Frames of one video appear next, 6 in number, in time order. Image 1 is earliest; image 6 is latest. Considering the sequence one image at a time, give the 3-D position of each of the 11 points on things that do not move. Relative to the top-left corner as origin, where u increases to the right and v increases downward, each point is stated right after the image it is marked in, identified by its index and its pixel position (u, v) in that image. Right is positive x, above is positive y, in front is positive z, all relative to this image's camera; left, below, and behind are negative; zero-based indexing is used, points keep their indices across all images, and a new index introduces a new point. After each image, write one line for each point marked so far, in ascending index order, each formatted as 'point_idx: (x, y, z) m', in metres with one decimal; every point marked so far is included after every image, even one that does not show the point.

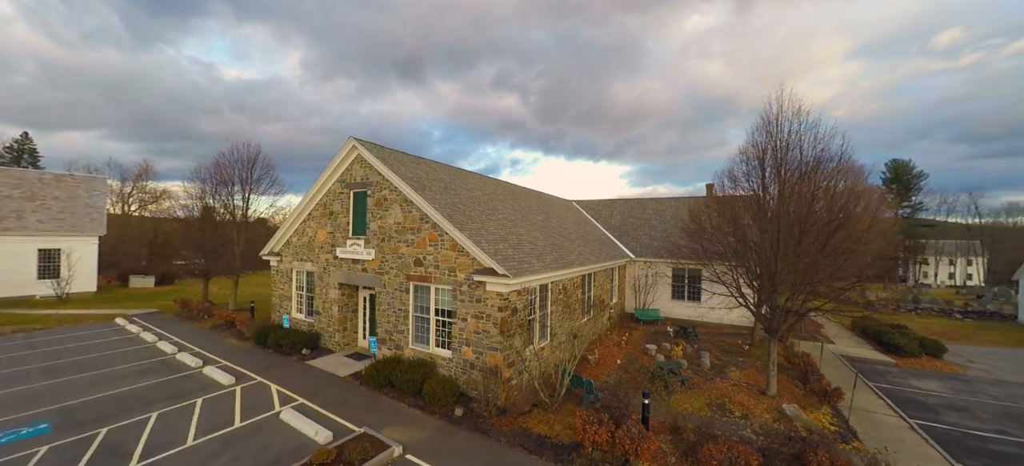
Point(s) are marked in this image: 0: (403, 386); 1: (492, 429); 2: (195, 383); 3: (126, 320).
0: (-3.1, -4.4, +10.9) m
1: (-0.4, -4.8, +9.5) m
2: (-9.5, -4.5, +11.4) m
3: (-18.7, -4.4, +18.6) m
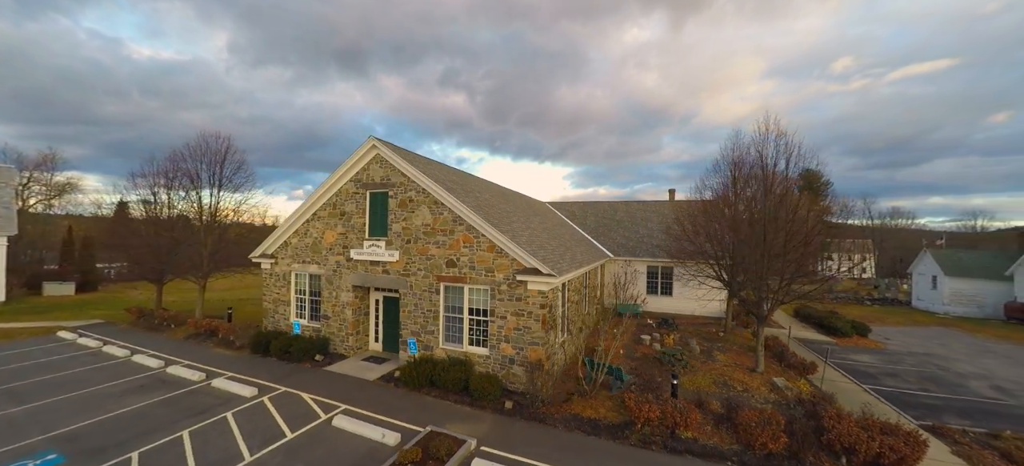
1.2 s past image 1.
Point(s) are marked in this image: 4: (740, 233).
0: (-1.9, -4.4, +11.1) m
1: (+1.0, -4.9, +10.2) m
2: (-8.4, -4.6, +10.6) m
3: (-18.6, -4.5, +16.3) m
4: (+10.5, 0.0, +17.0) m
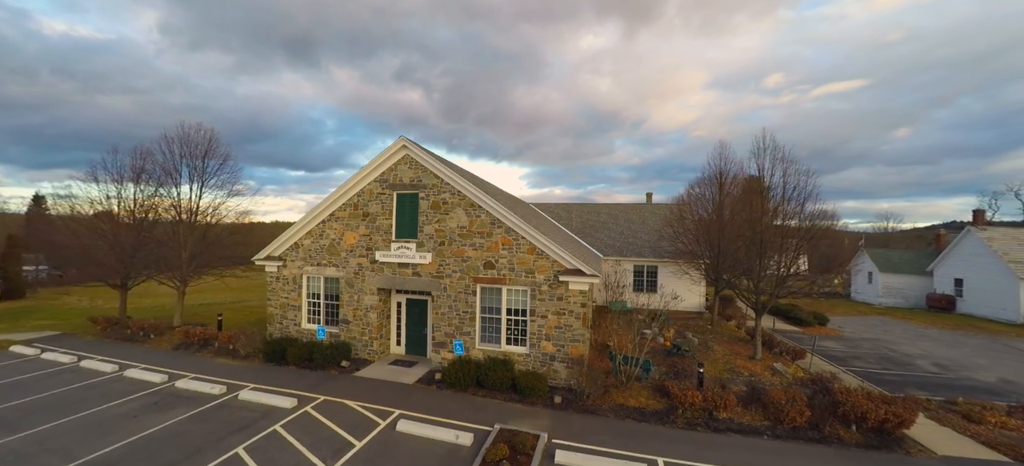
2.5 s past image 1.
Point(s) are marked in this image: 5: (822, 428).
0: (-0.6, -4.5, +11.3) m
1: (+2.4, -4.9, +10.8) m
2: (-6.9, -4.6, +10.0) m
3: (-17.8, -4.5, +14.3) m
4: (+10.9, -0.1, +18.8) m
5: (+8.3, -5.2, +10.2) m
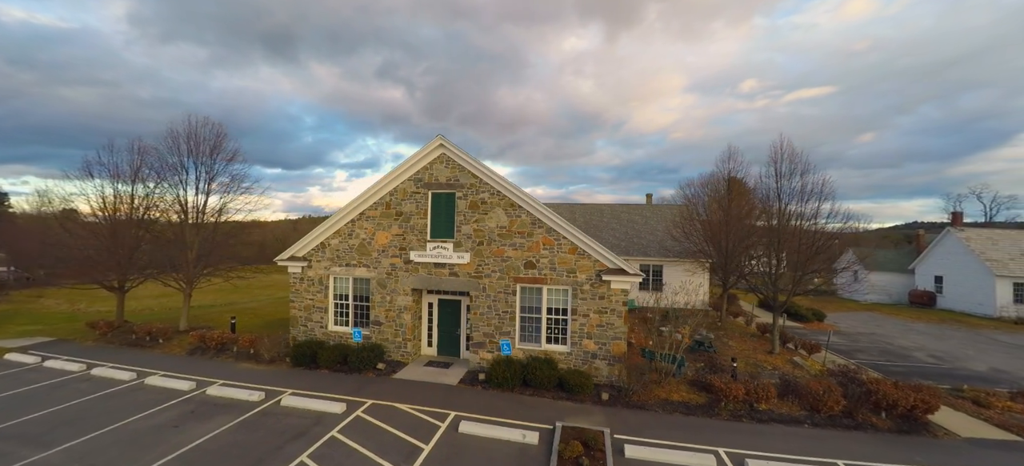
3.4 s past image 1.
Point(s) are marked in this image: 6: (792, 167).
0: (+0.8, -4.5, +11.4) m
1: (+3.8, -4.9, +11.0) m
2: (-5.5, -4.6, +9.7) m
3: (-16.6, -4.5, +13.4) m
4: (+11.8, -0.1, +19.5) m
5: (+9.8, -5.2, +10.8) m
6: (+12.5, +3.0, +17.1) m
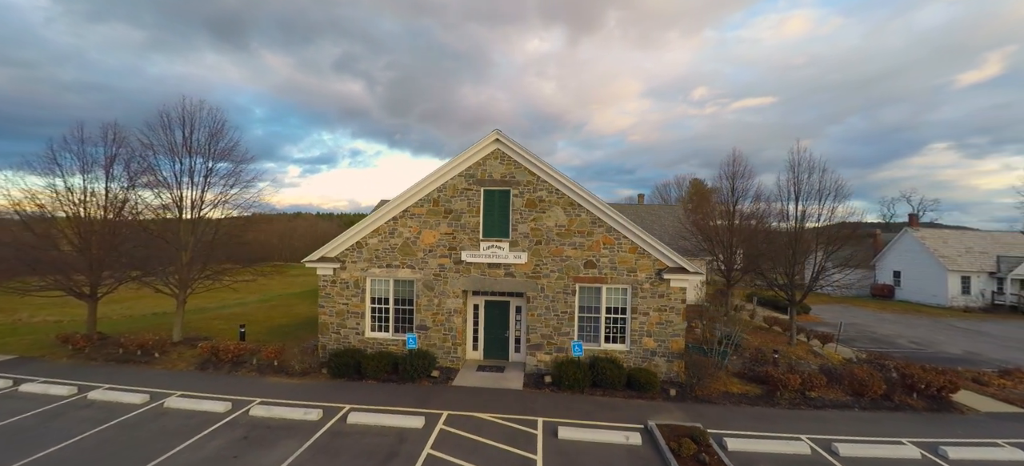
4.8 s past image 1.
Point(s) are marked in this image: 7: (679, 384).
0: (+2.8, -4.5, +11.3) m
1: (+5.8, -4.9, +11.3) m
2: (-3.2, -4.6, +8.9) m
3: (-14.7, -4.5, +11.2) m
4: (+12.8, 0.0, +20.7) m
5: (+11.8, -5.1, +11.8) m
6: (+13.7, +3.1, +18.3) m
7: (+5.2, -4.7, +11.8) m
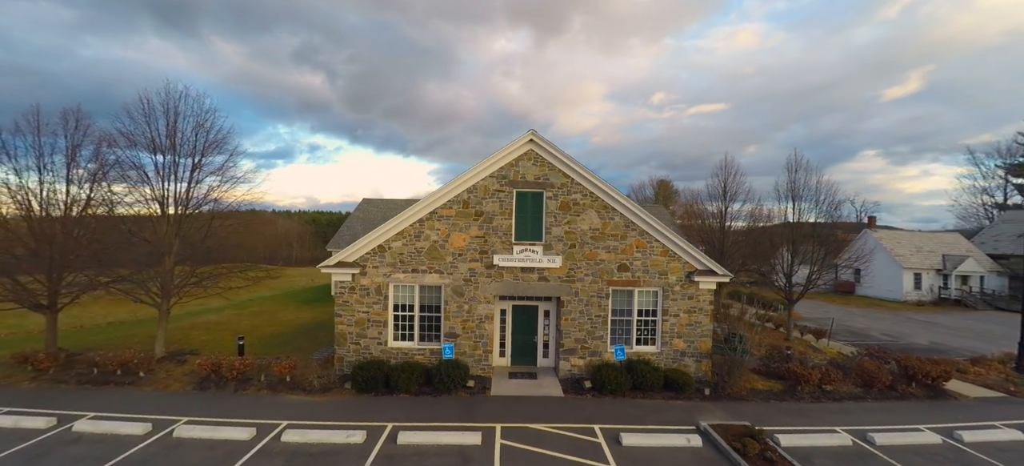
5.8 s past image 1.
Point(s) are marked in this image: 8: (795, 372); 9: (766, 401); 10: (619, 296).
0: (+4.0, -4.6, +11.3) m
1: (+7.0, -5.0, +11.6) m
2: (-1.8, -4.7, +8.3) m
3: (-13.4, -4.6, +9.4) m
4: (+13.0, -0.1, +21.7) m
5: (+12.9, -5.2, +12.7) m
6: (+14.1, +3.1, +19.4) m
7: (+6.3, -4.8, +12.1) m
8: (+9.2, -4.6, +12.4) m
9: (+7.7, -5.1, +11.4) m
10: (+3.5, -2.0, +12.4) m
